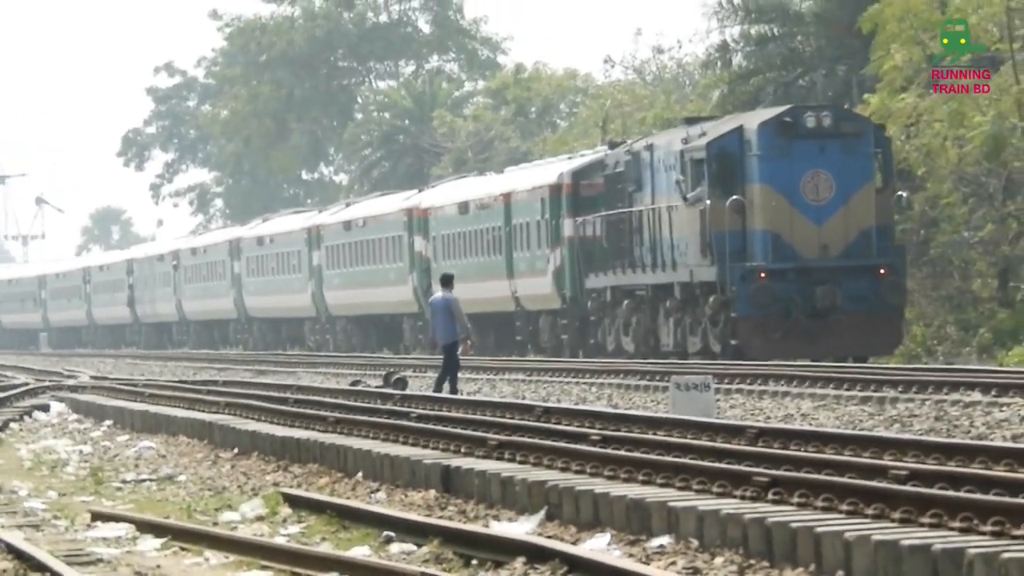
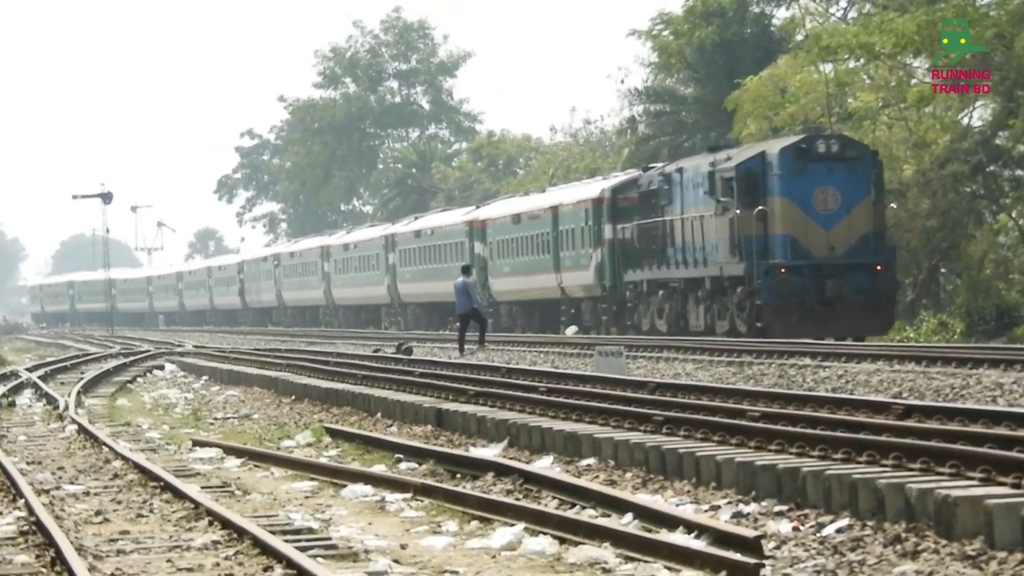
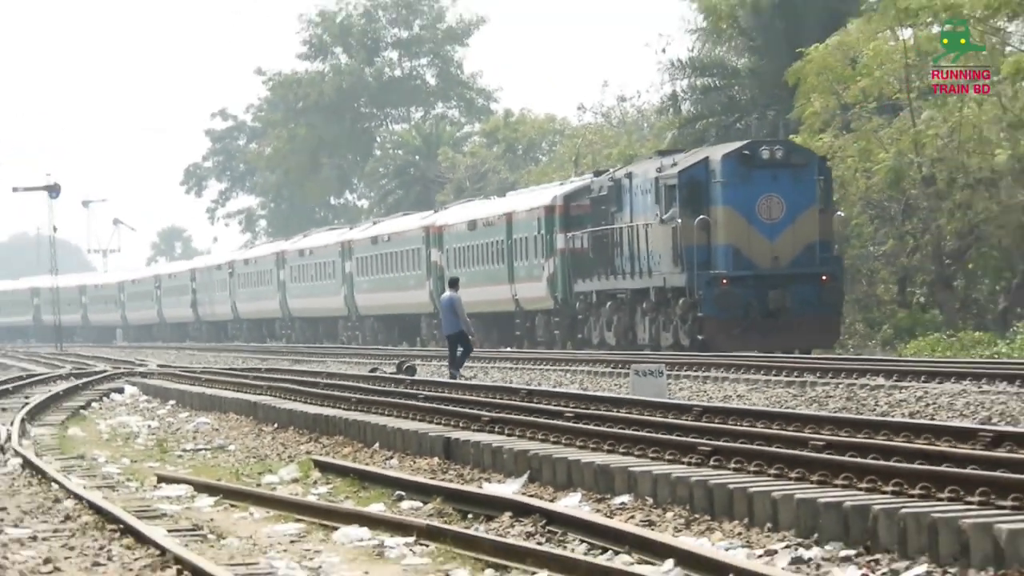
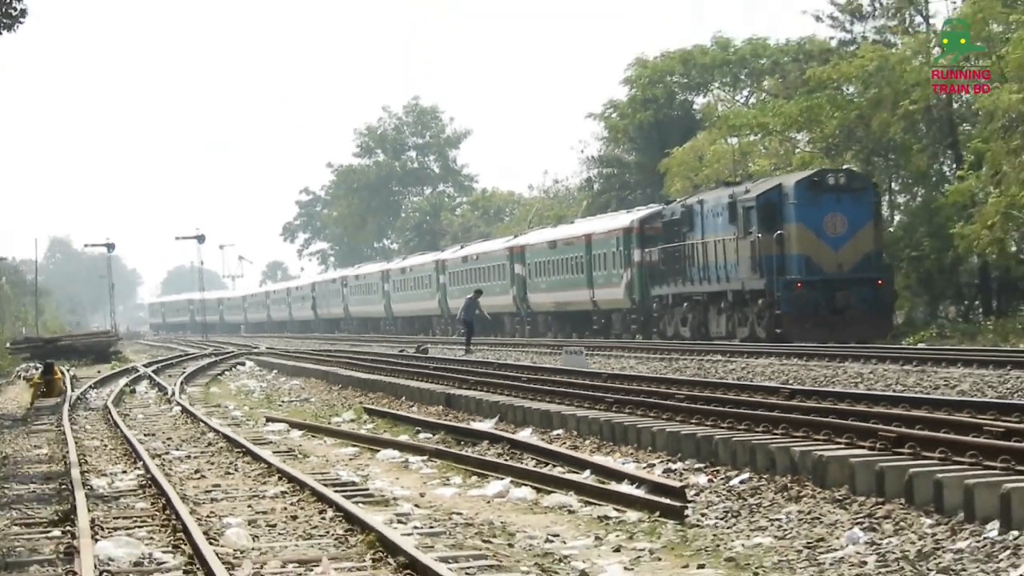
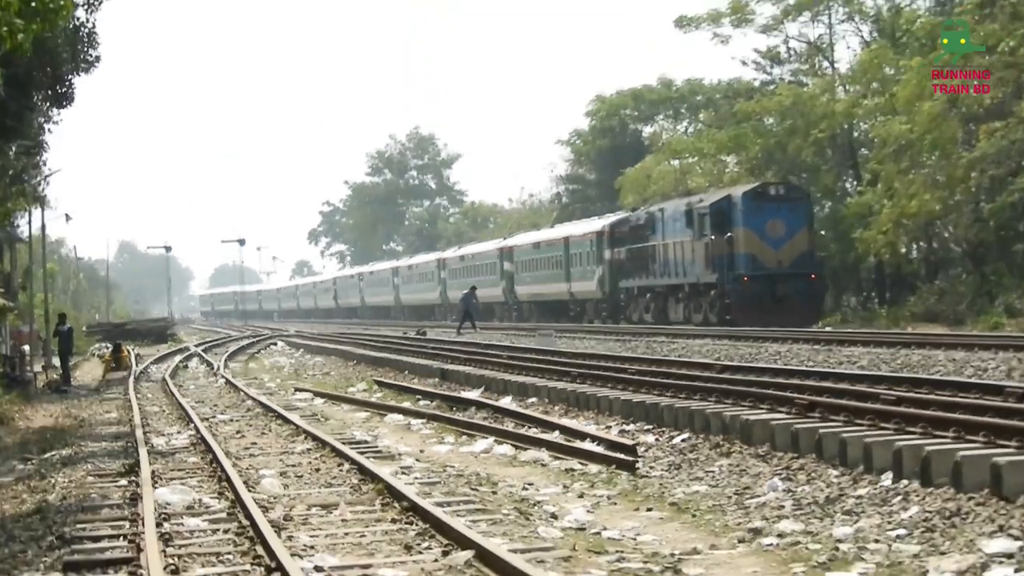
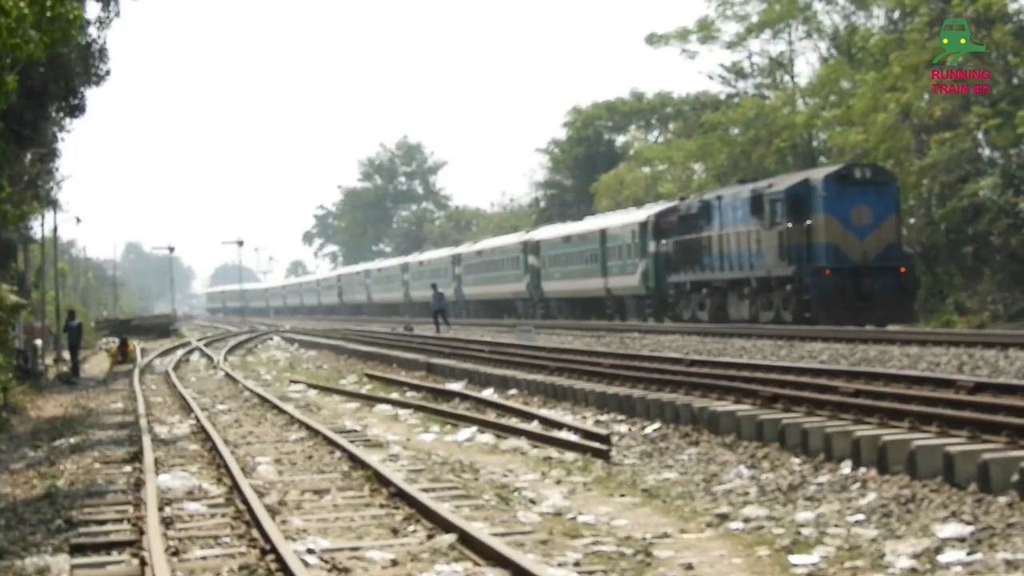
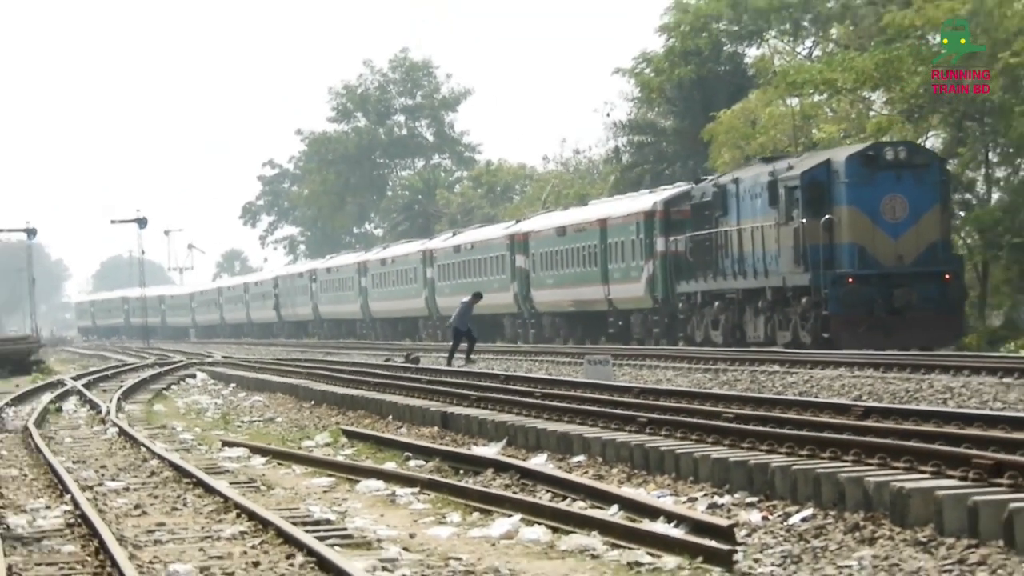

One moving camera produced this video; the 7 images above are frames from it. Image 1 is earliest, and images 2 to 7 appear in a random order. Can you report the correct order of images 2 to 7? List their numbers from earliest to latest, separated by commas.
3, 2, 7, 4, 5, 6
